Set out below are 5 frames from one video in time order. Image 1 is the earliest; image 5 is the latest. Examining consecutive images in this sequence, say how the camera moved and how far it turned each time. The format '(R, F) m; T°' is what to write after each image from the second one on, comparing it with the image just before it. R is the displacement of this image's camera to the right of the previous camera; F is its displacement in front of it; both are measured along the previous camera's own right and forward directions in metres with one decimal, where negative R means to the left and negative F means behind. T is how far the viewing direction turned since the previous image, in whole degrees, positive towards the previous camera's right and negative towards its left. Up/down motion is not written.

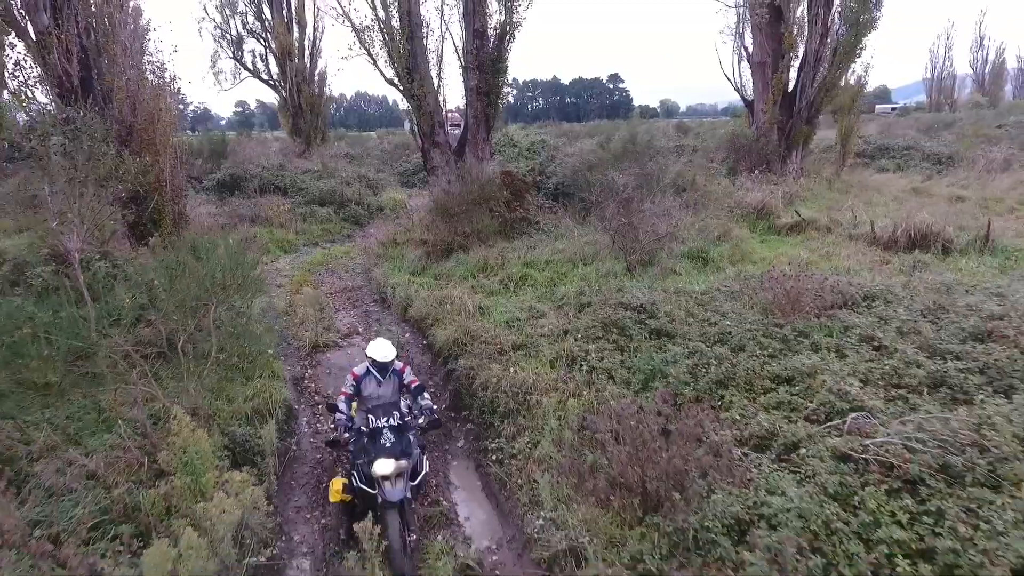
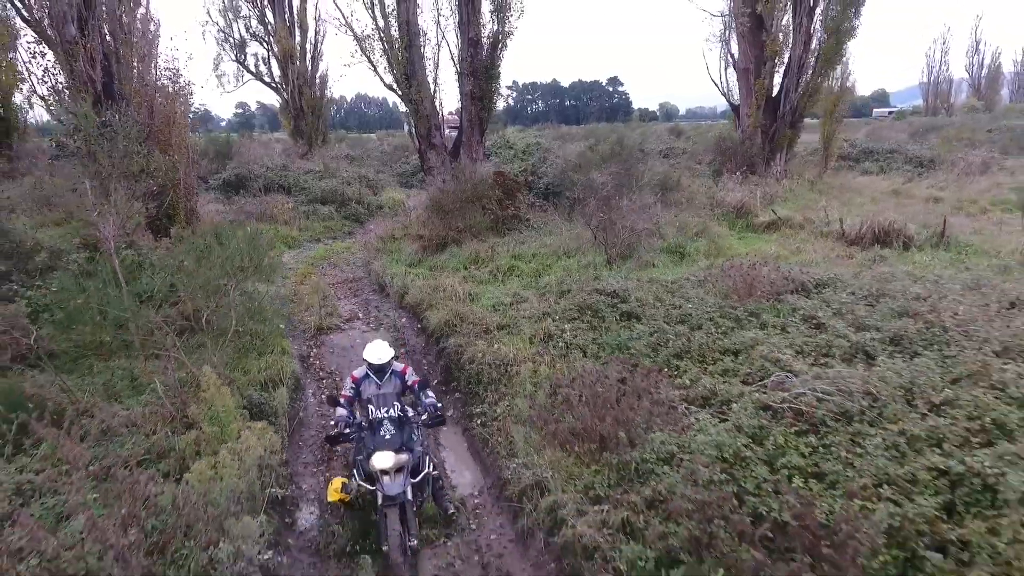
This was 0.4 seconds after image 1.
(+0.1, -0.5) m; 0°
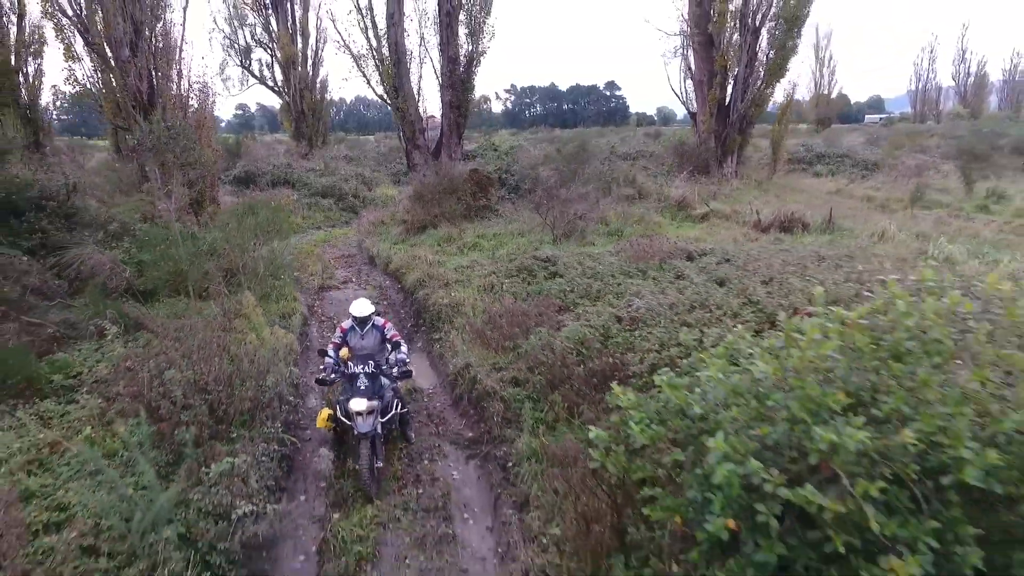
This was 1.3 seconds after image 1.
(+0.5, -1.7) m; 0°
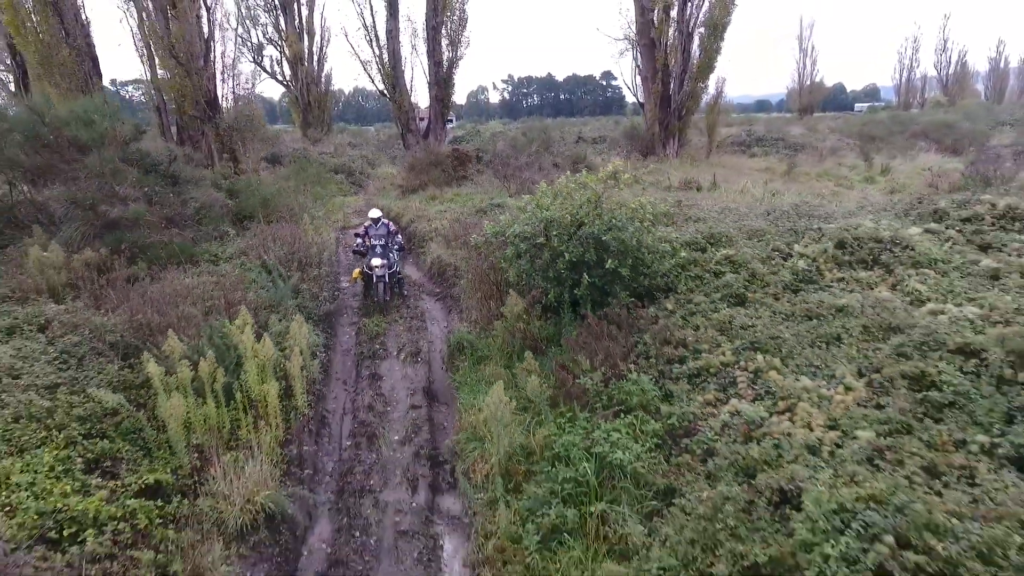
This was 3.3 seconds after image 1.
(+0.7, -3.4) m; 0°
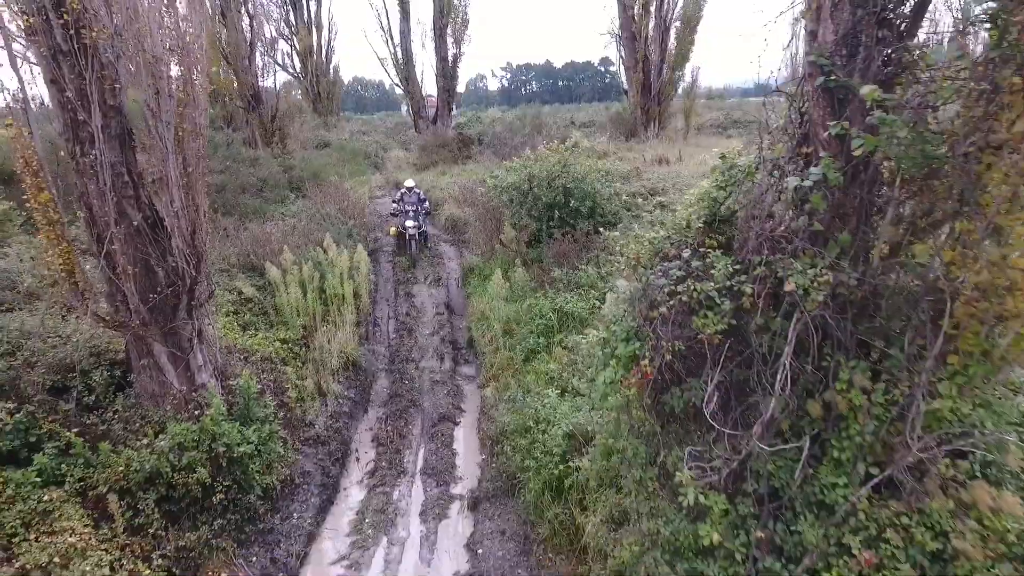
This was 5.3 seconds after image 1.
(+0.1, -2.4) m; 0°
